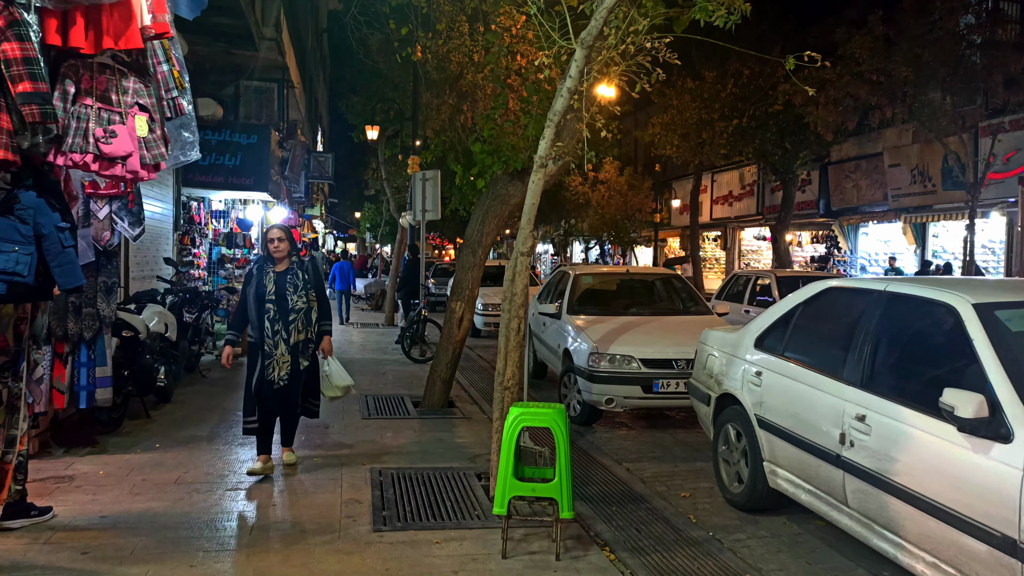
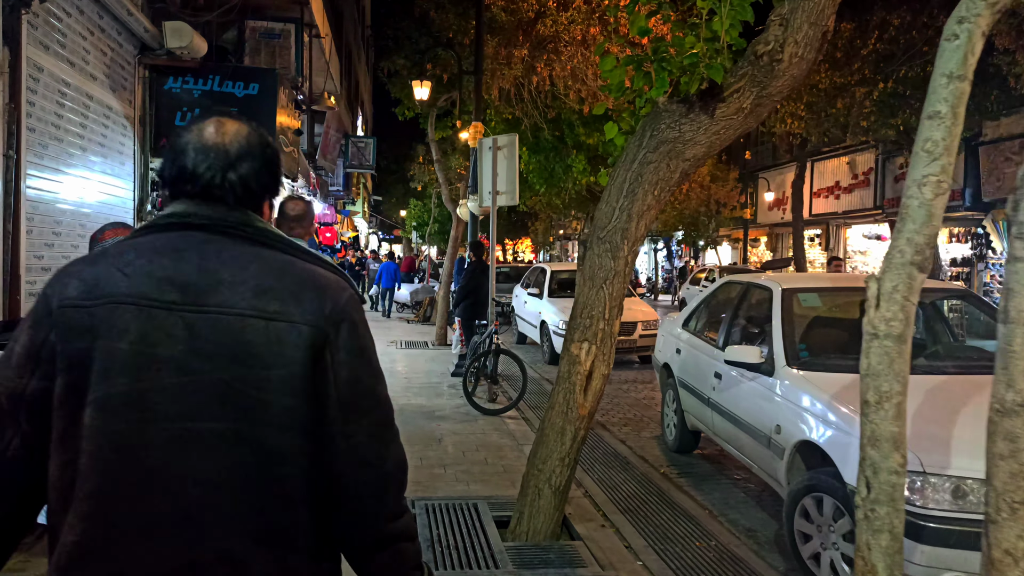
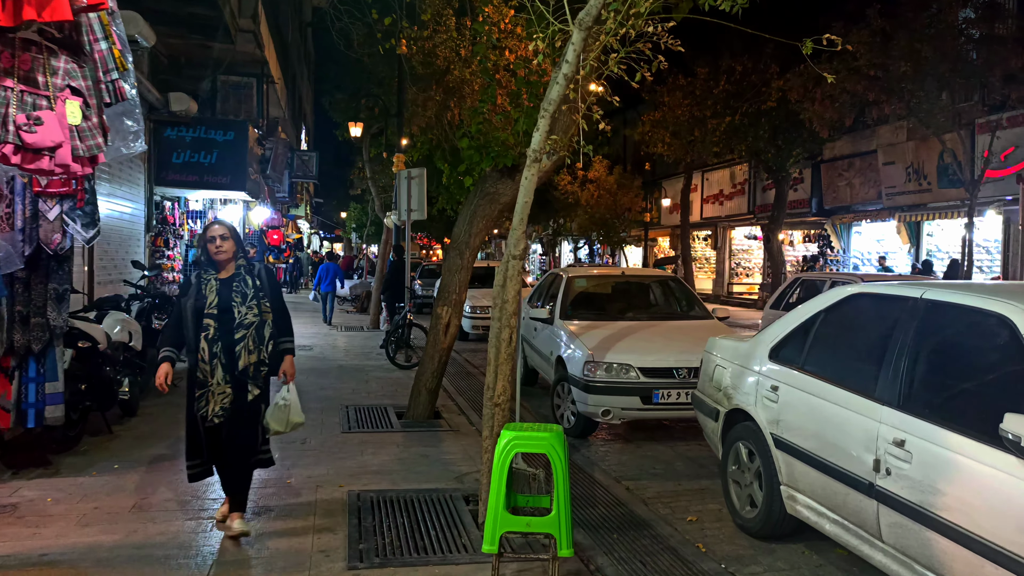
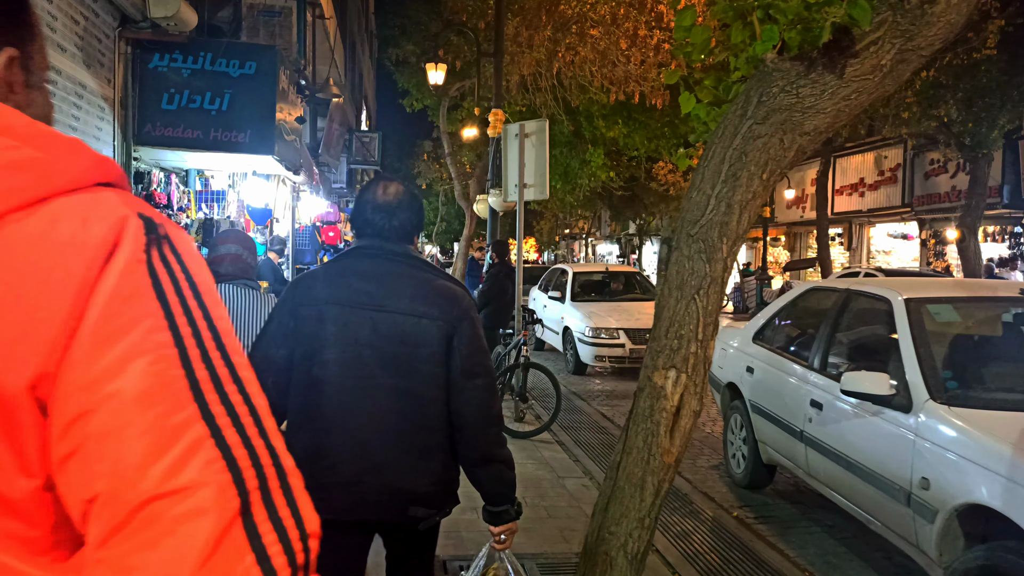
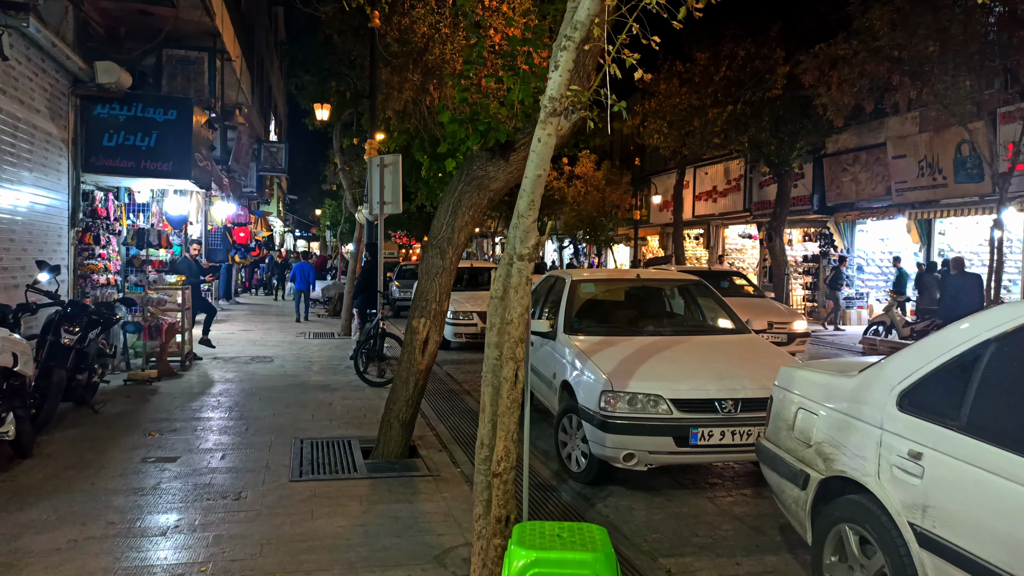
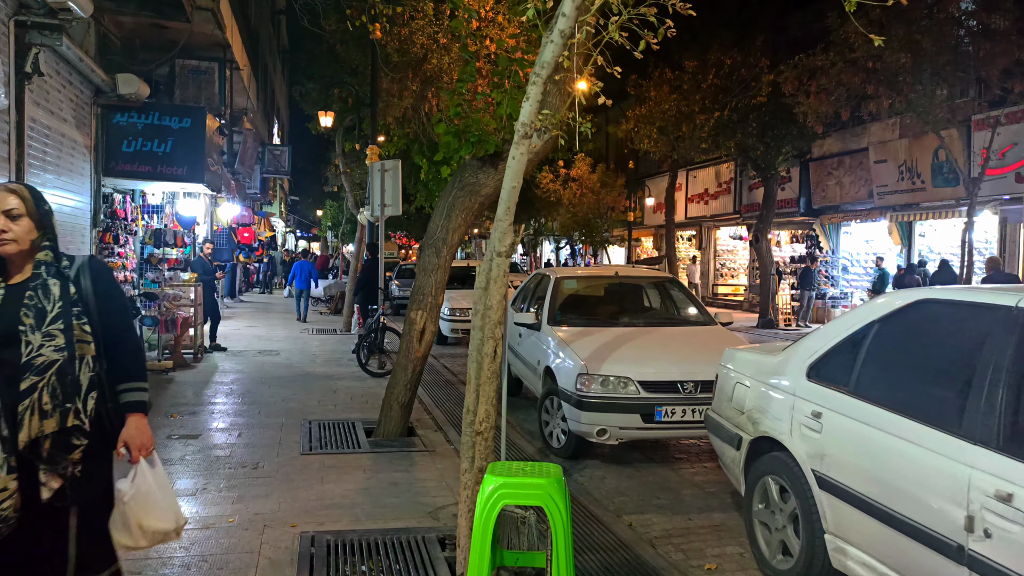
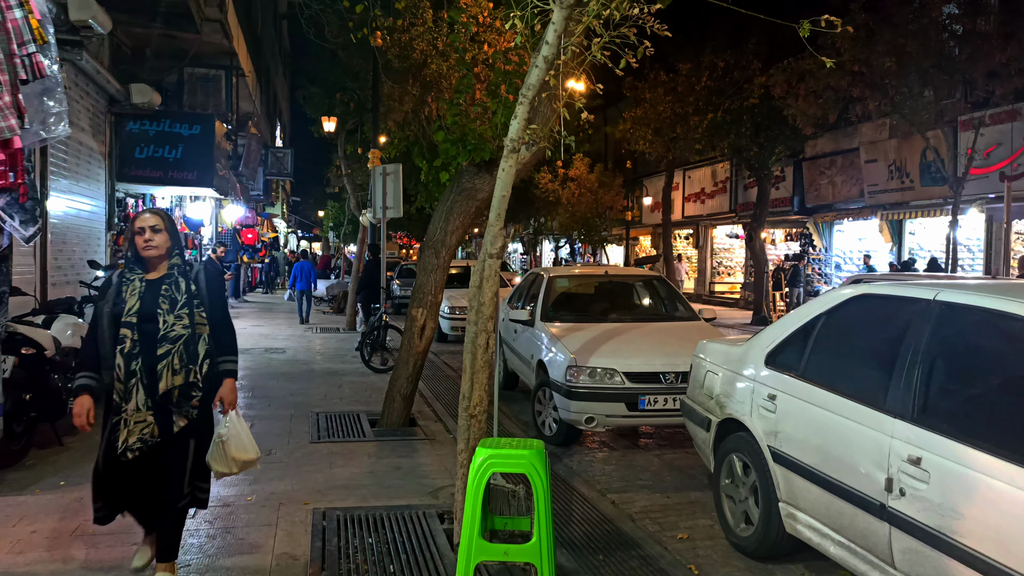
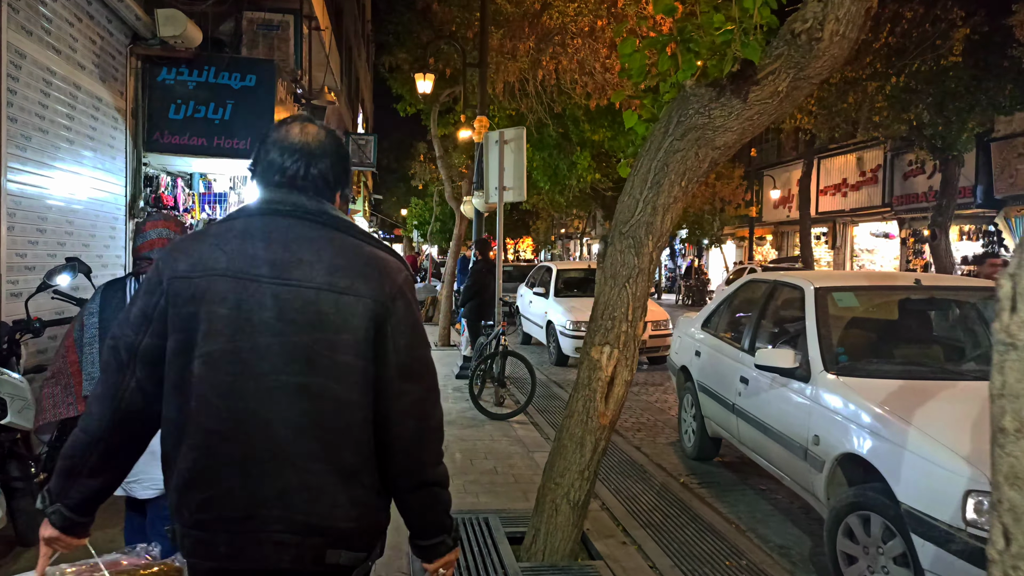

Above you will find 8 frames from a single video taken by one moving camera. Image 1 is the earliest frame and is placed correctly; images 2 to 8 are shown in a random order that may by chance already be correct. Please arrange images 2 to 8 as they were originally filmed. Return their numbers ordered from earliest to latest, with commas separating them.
3, 7, 6, 5, 2, 8, 4
